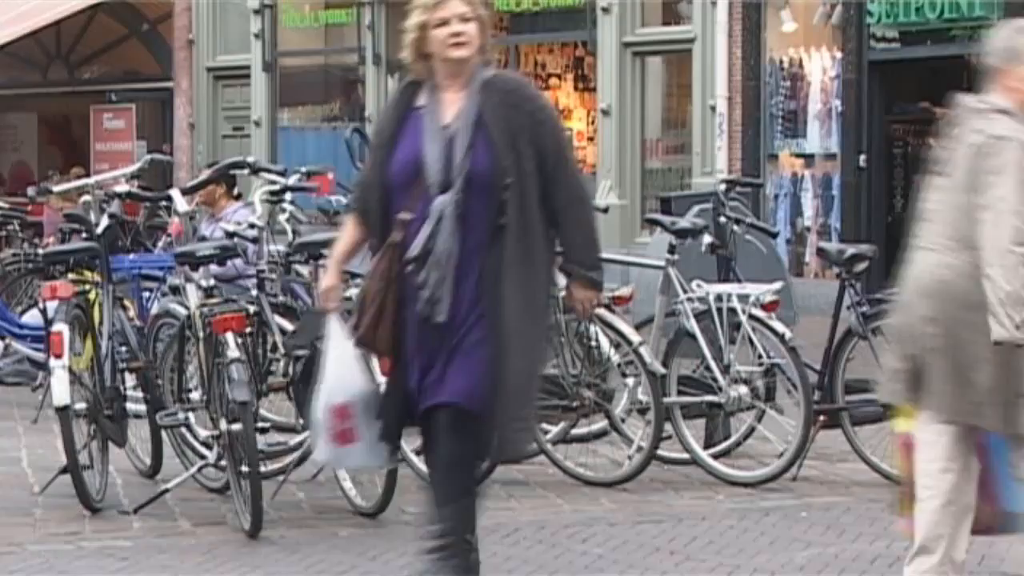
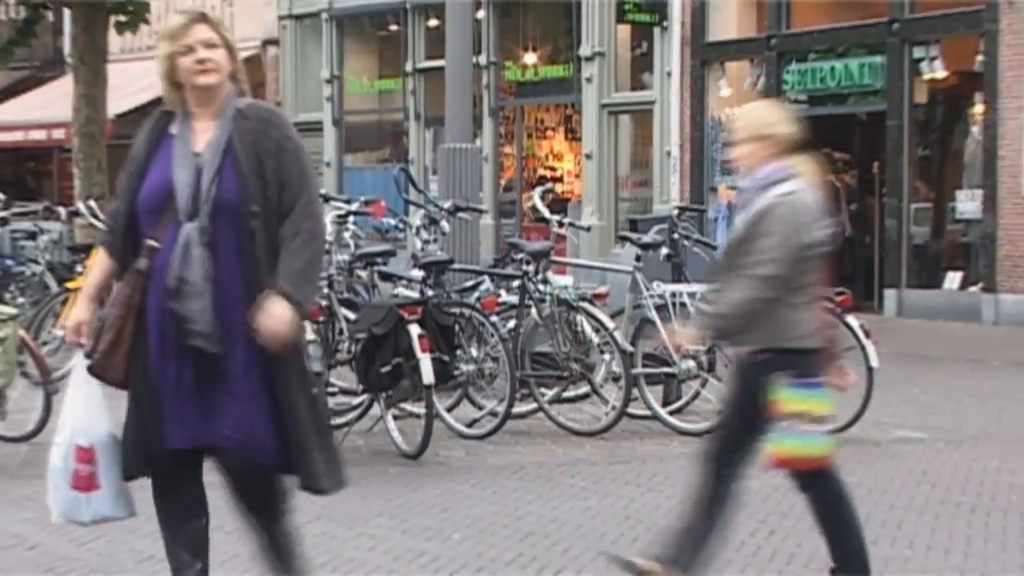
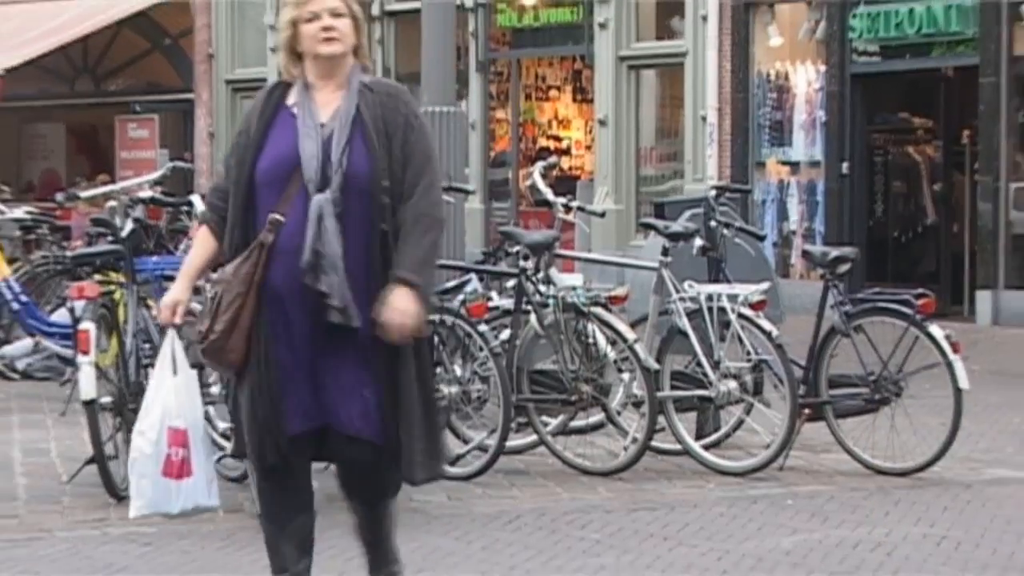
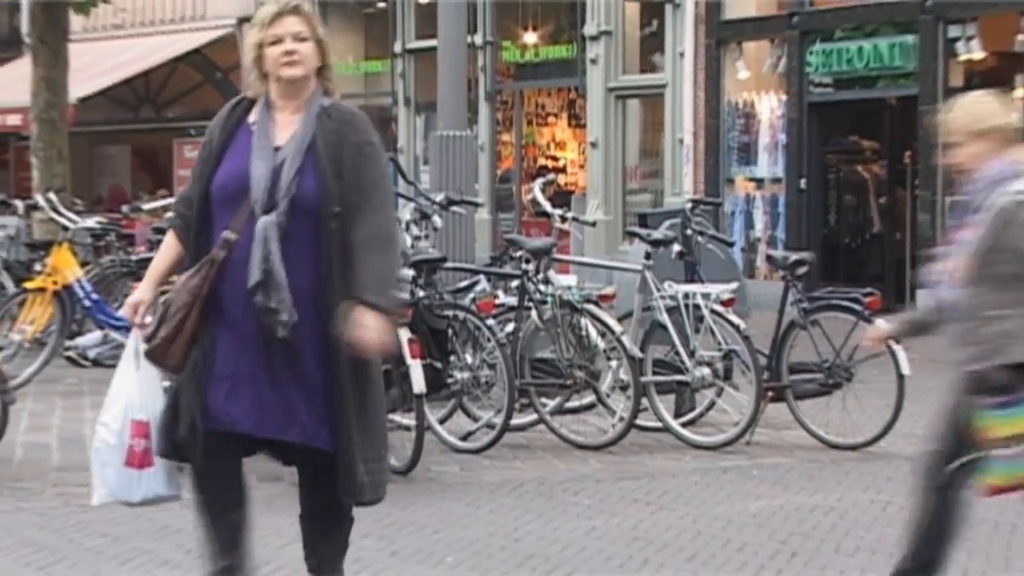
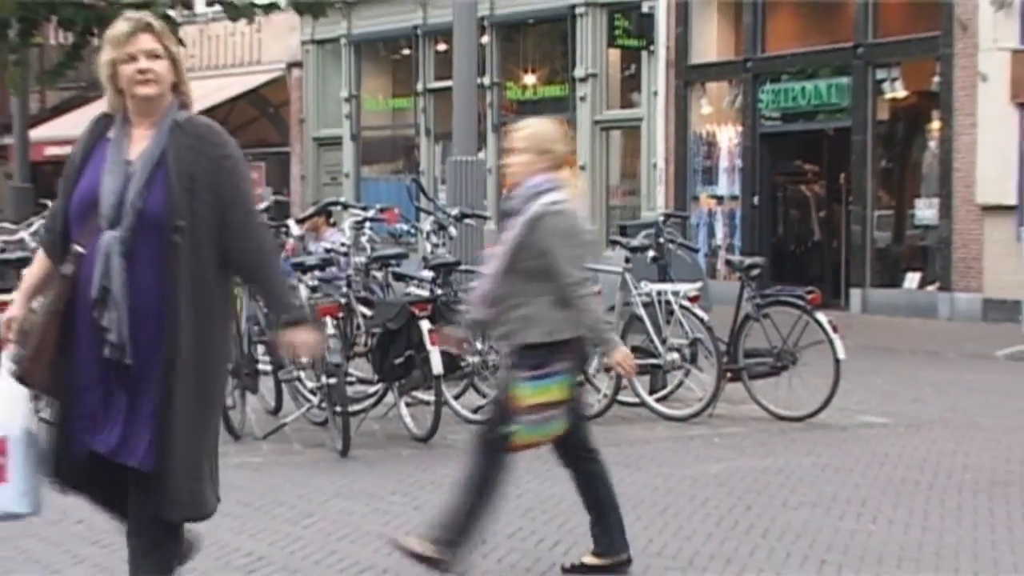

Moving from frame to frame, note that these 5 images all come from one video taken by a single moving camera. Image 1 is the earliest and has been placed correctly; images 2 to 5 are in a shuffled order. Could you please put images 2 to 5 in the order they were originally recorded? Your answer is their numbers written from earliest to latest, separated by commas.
3, 4, 2, 5
